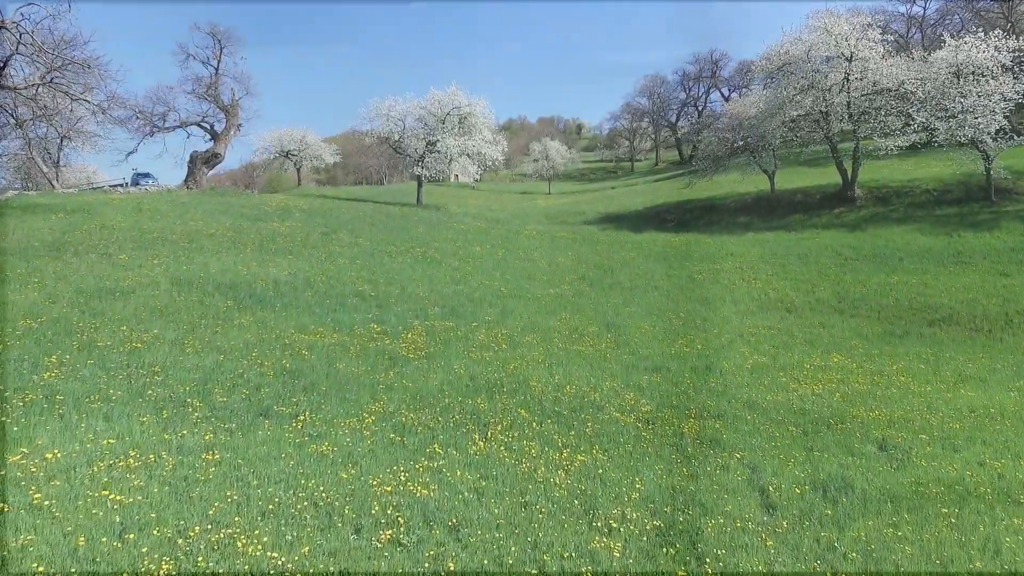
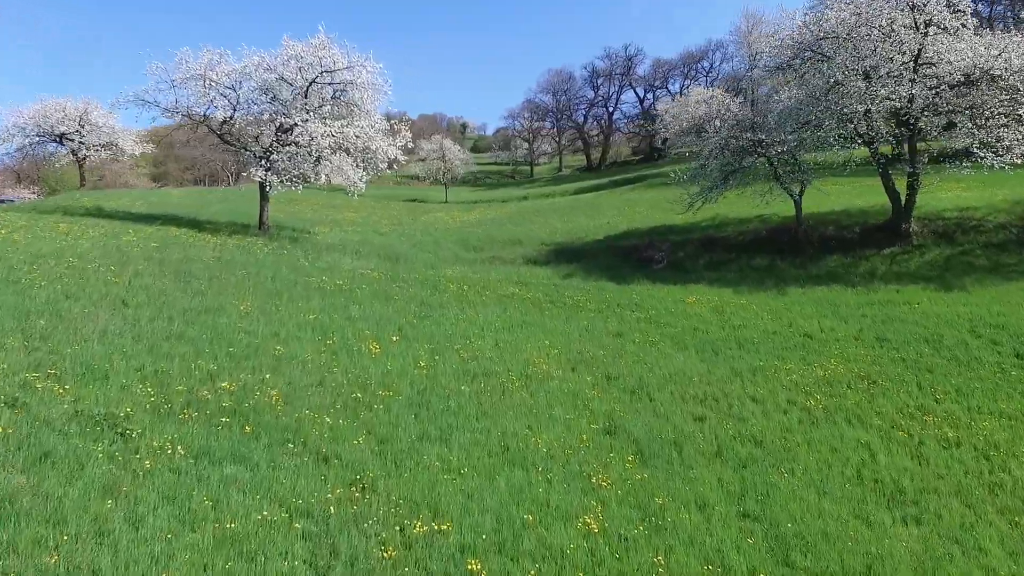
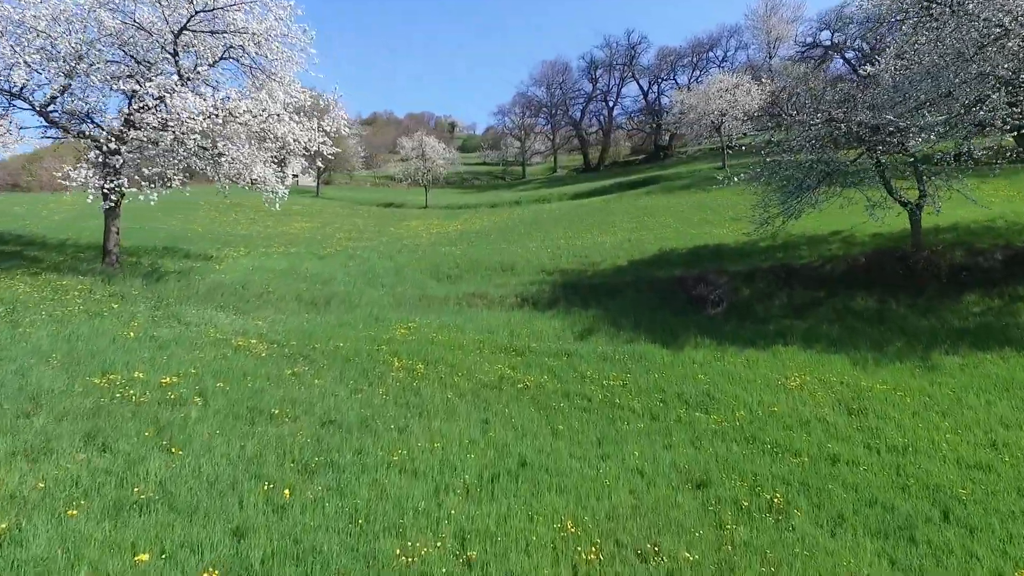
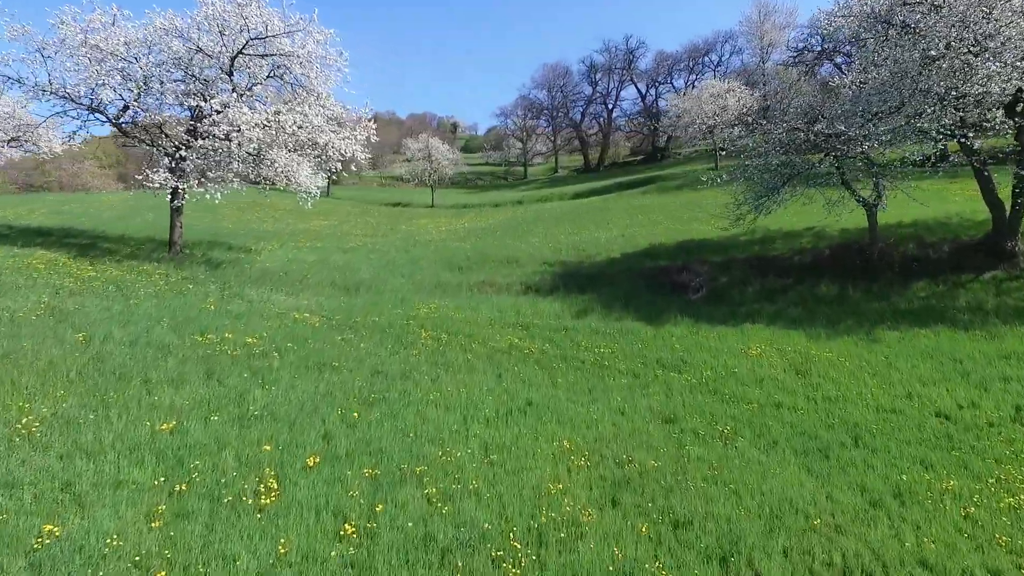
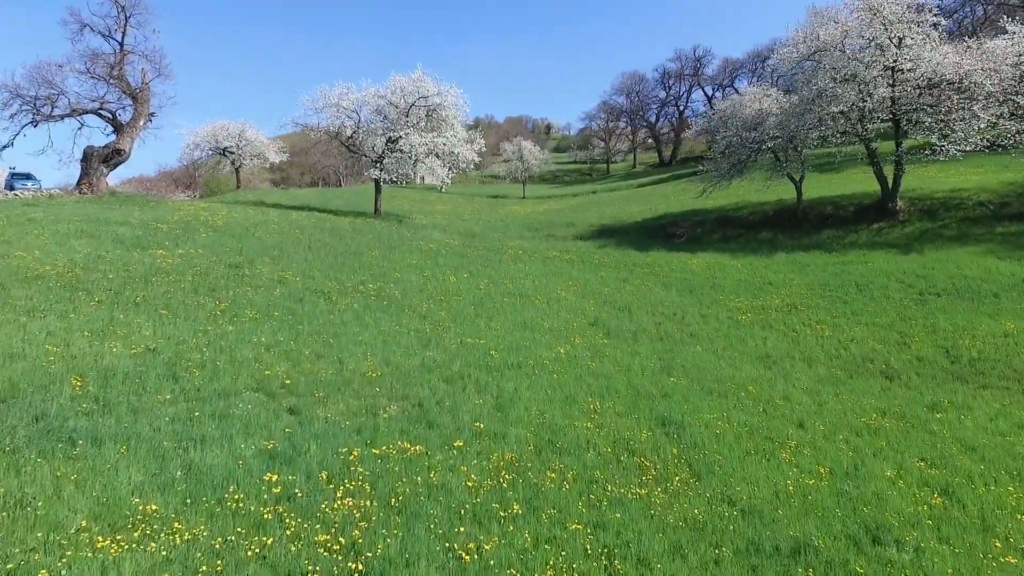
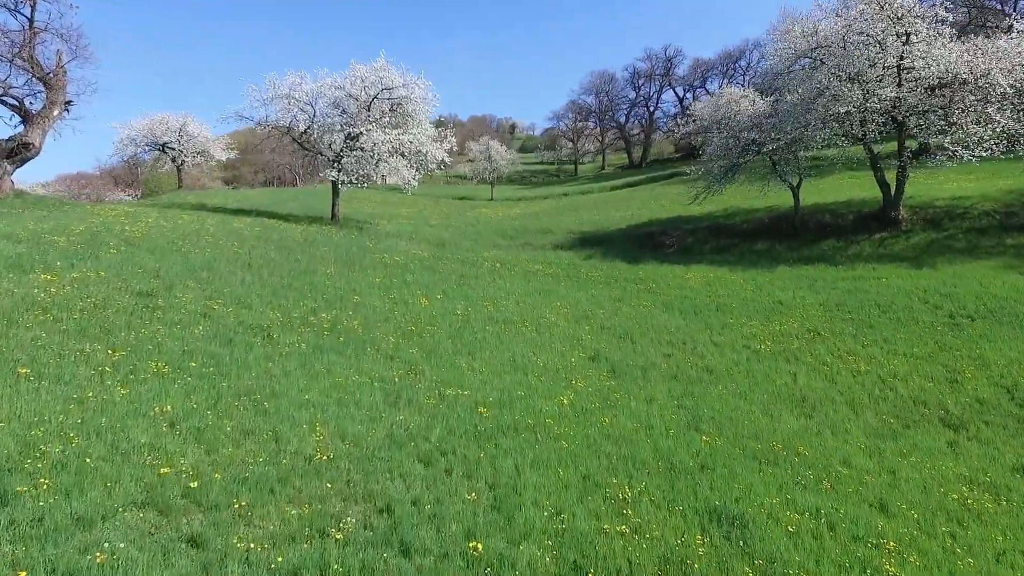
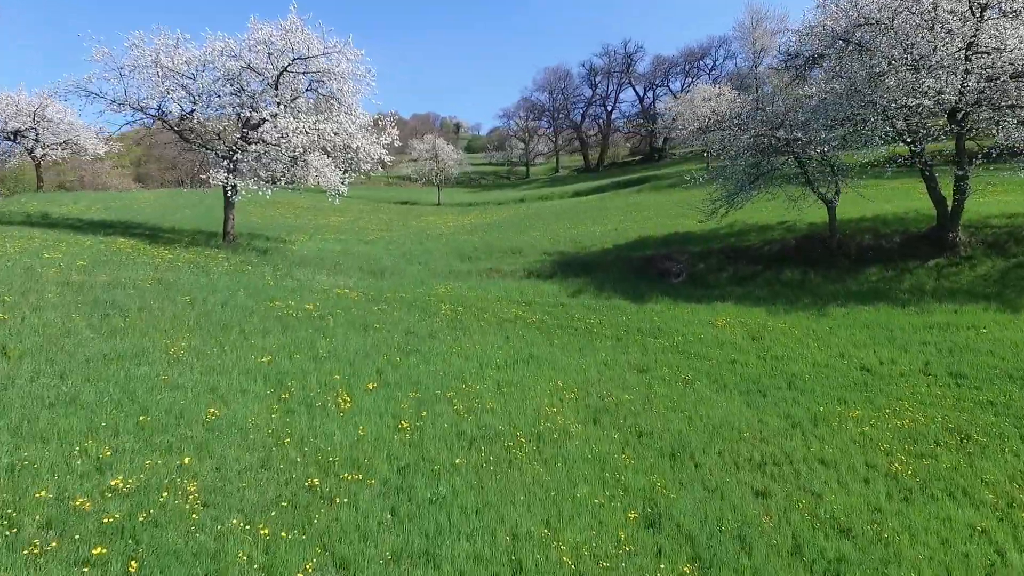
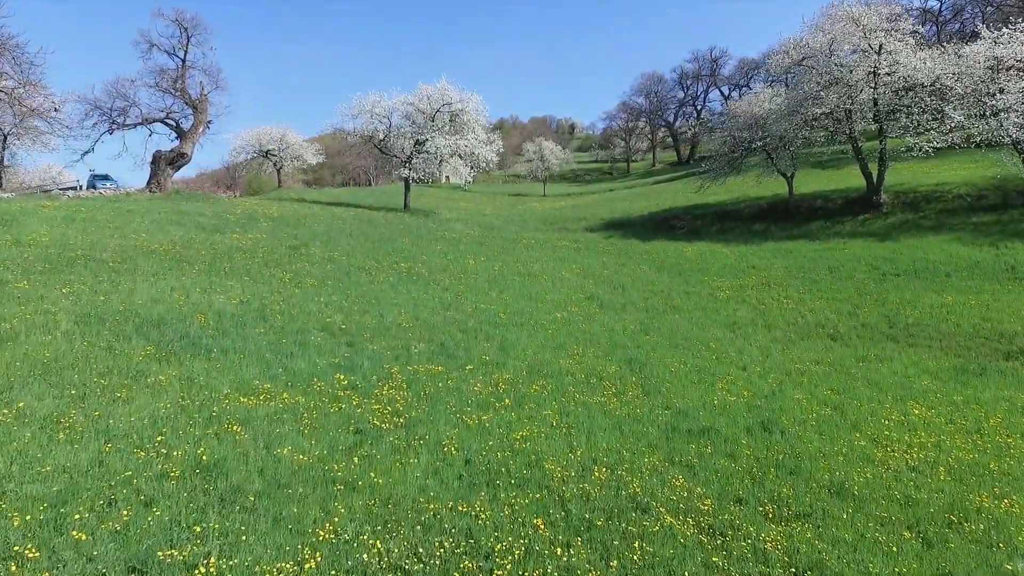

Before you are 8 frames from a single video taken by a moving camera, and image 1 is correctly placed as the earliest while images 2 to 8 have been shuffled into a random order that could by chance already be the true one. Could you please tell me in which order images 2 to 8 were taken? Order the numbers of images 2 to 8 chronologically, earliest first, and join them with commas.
8, 5, 6, 2, 7, 4, 3
